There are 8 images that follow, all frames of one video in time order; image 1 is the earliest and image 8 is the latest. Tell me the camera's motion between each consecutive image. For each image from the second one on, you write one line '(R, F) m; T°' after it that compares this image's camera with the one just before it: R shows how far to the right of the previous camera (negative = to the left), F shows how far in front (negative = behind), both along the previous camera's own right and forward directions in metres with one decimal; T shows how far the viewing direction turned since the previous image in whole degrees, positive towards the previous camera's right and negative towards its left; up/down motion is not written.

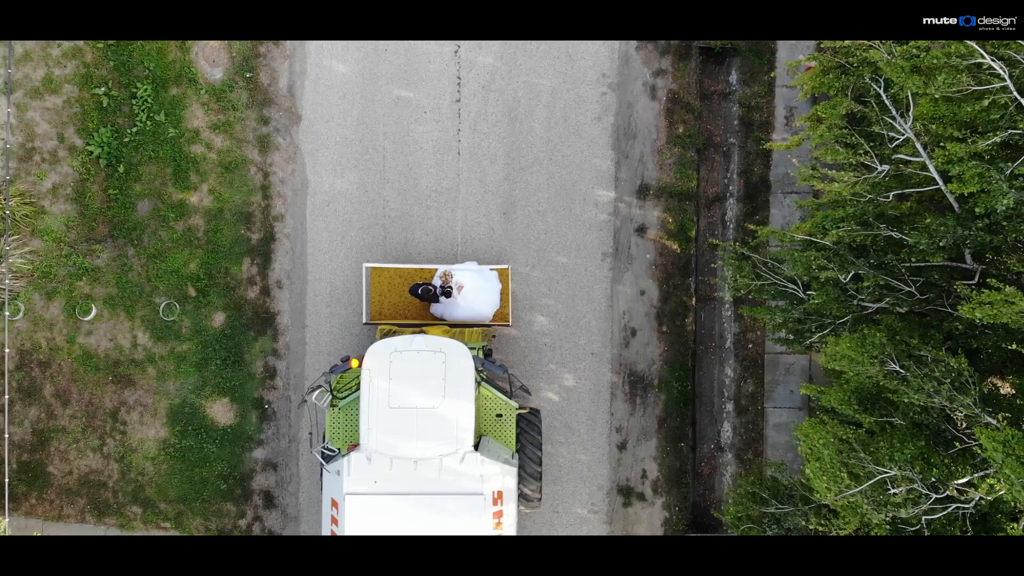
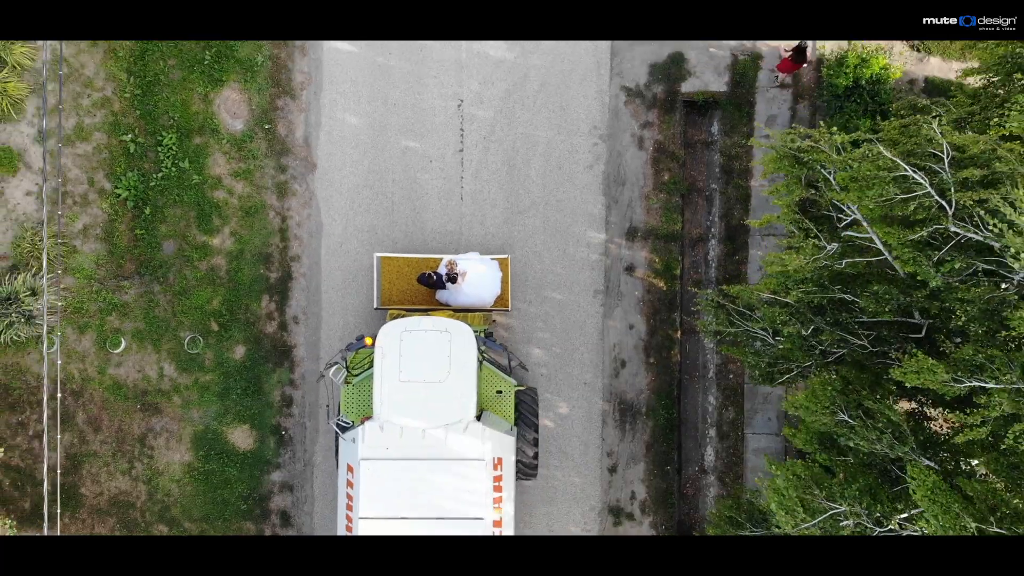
(0.0, -0.7) m; 0°
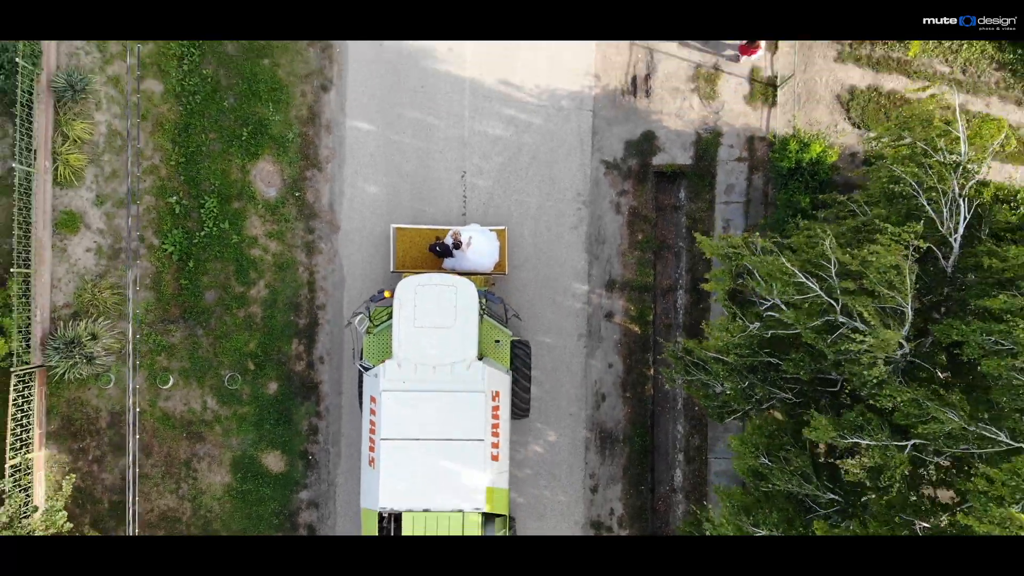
(0.0, -1.5) m; 0°
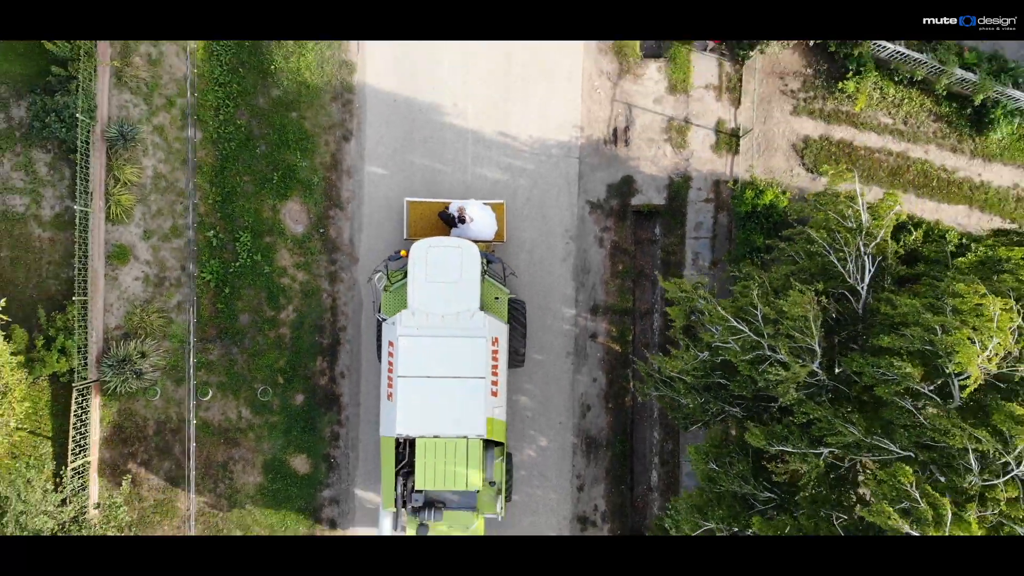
(0.0, -1.5) m; 0°
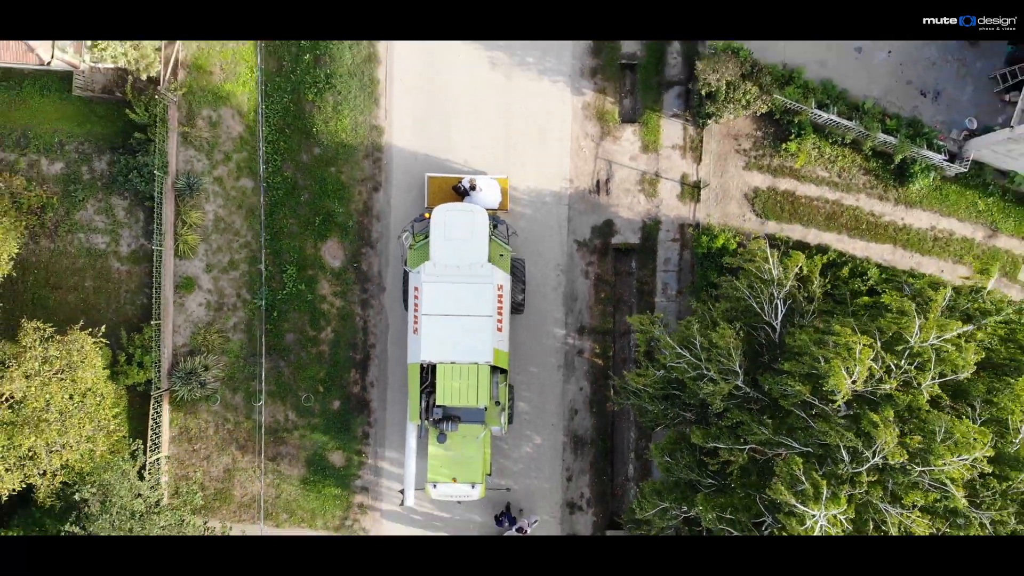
(0.0, -2.5) m; 0°
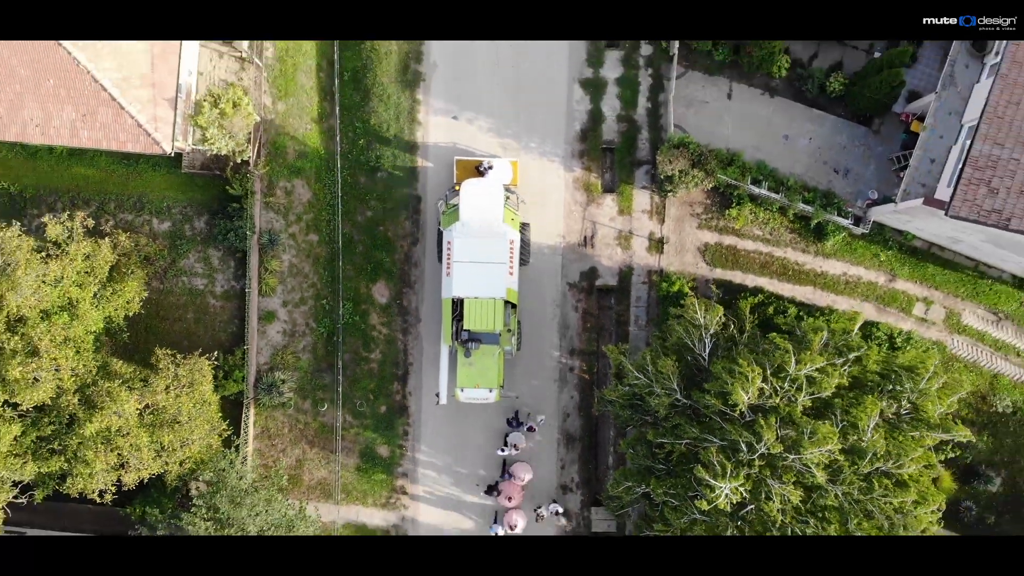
(0.0, -4.4) m; 0°
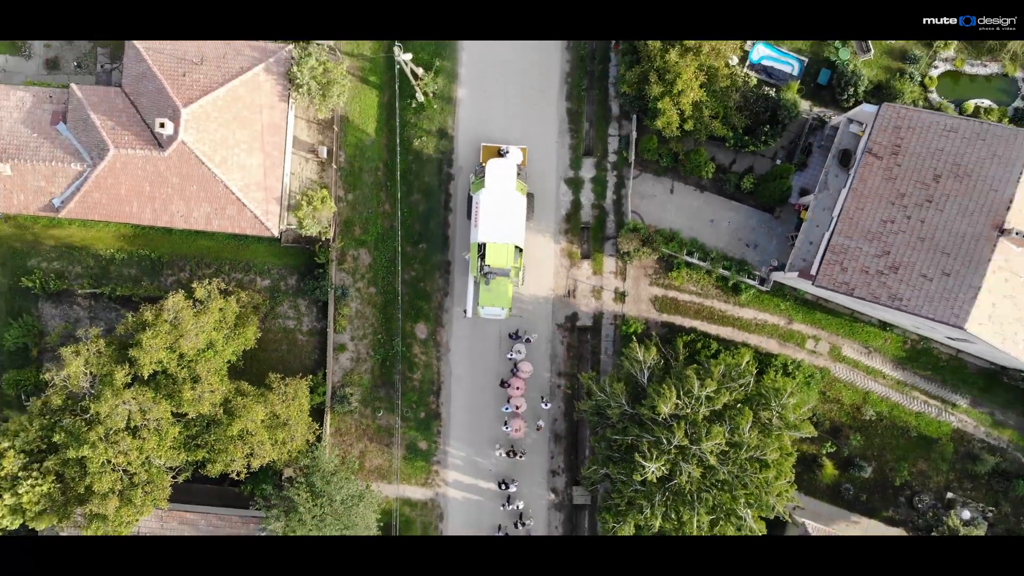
(0.0, -7.5) m; 0°
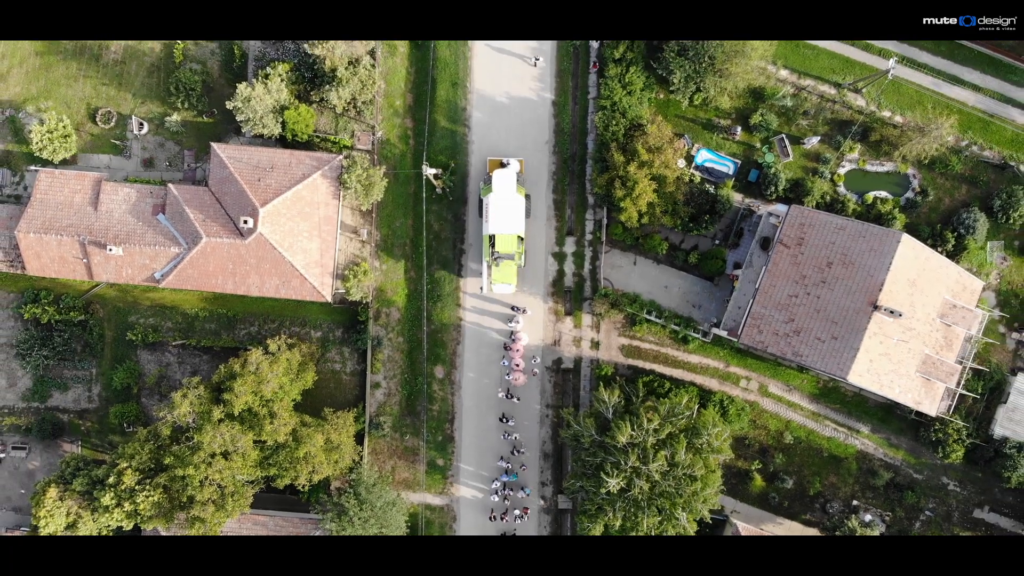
(+0.1, -7.5) m; 0°
